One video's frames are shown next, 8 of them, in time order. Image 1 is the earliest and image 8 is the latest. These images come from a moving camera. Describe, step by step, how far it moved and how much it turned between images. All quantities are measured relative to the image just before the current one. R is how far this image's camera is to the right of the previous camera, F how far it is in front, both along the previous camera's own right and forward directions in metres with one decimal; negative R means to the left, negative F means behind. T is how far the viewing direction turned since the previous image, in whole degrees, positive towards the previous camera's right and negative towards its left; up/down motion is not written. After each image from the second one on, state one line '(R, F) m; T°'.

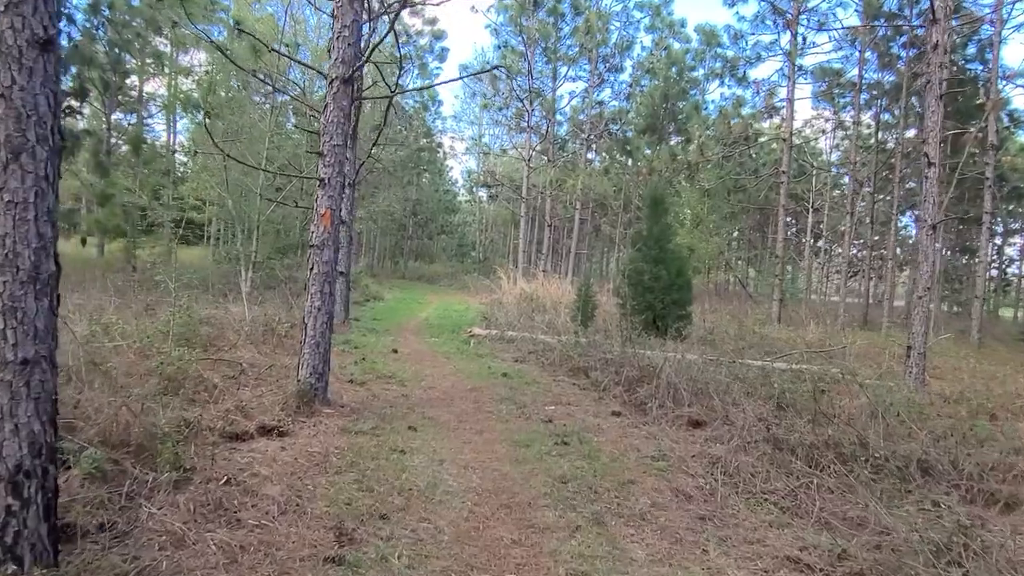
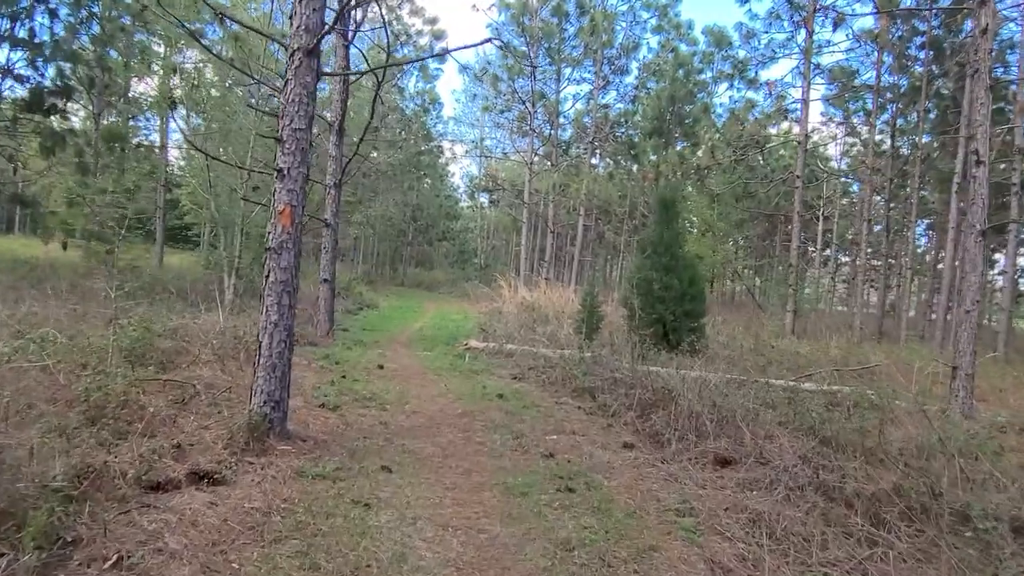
(0.0, +0.8) m; 0°
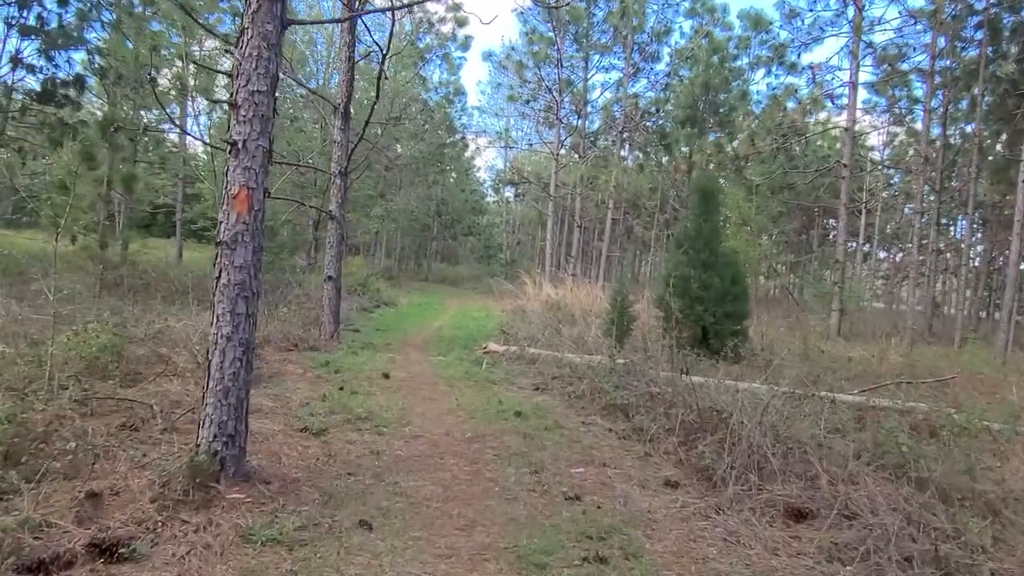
(+0.1, +0.9) m; -2°
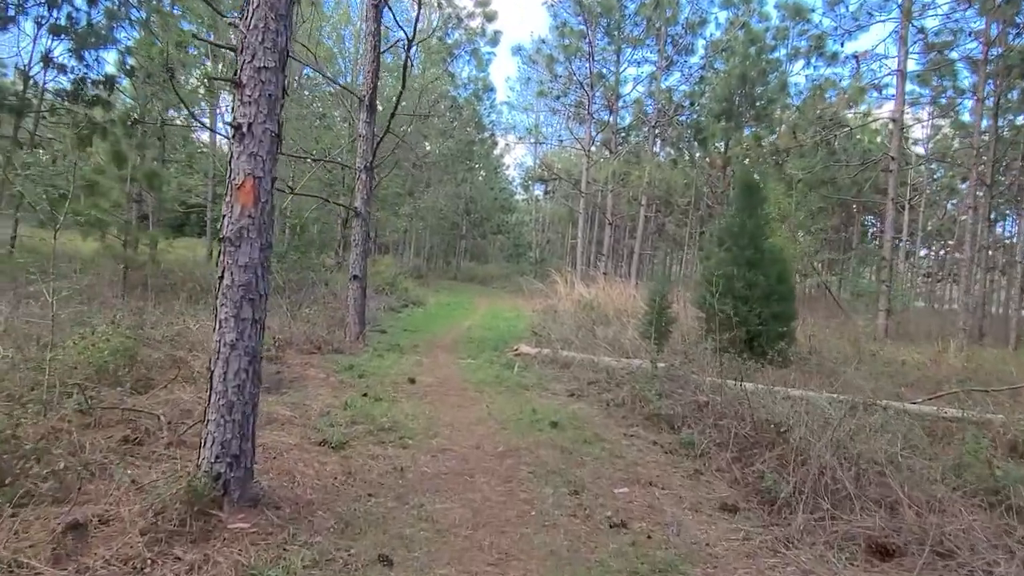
(0.0, +0.4) m; -2°
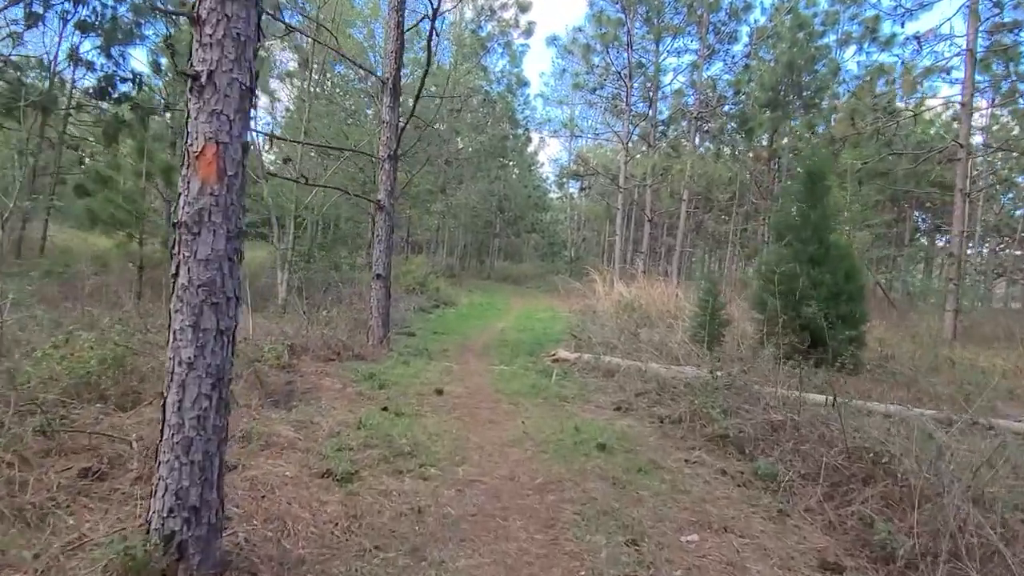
(0.0, +0.7) m; -3°
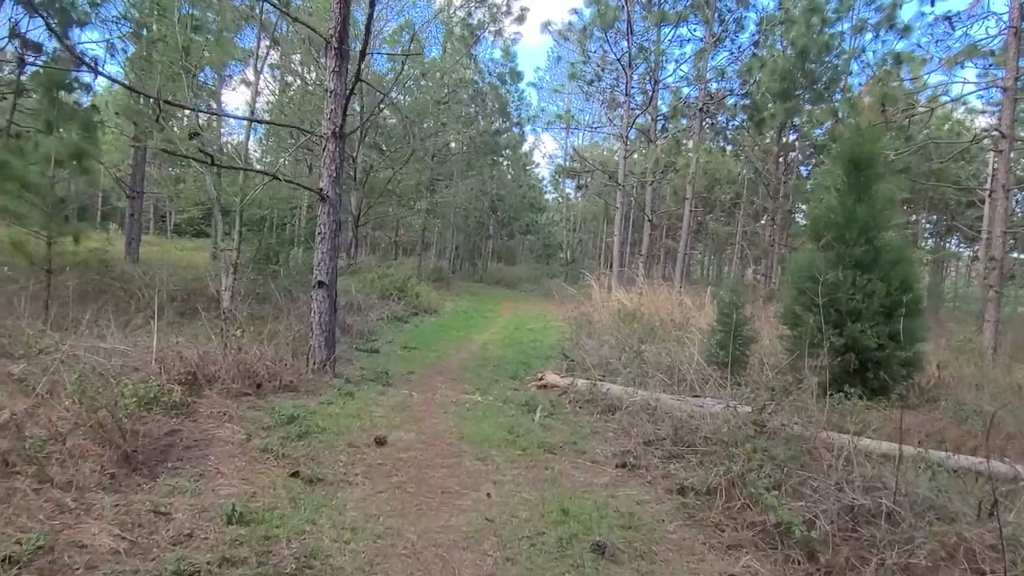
(+0.2, +1.4) m; 0°
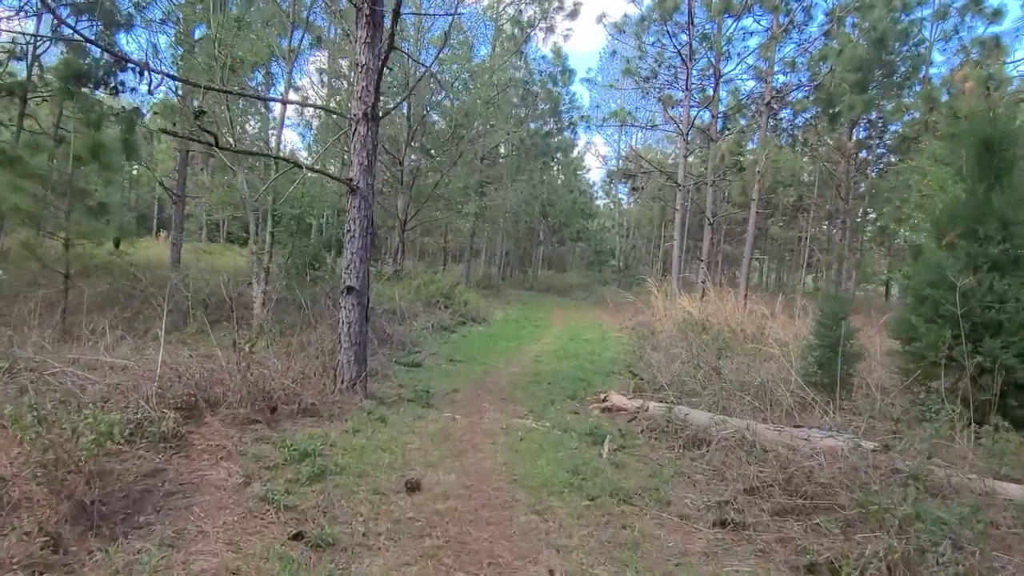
(-0.1, +0.9) m; -4°
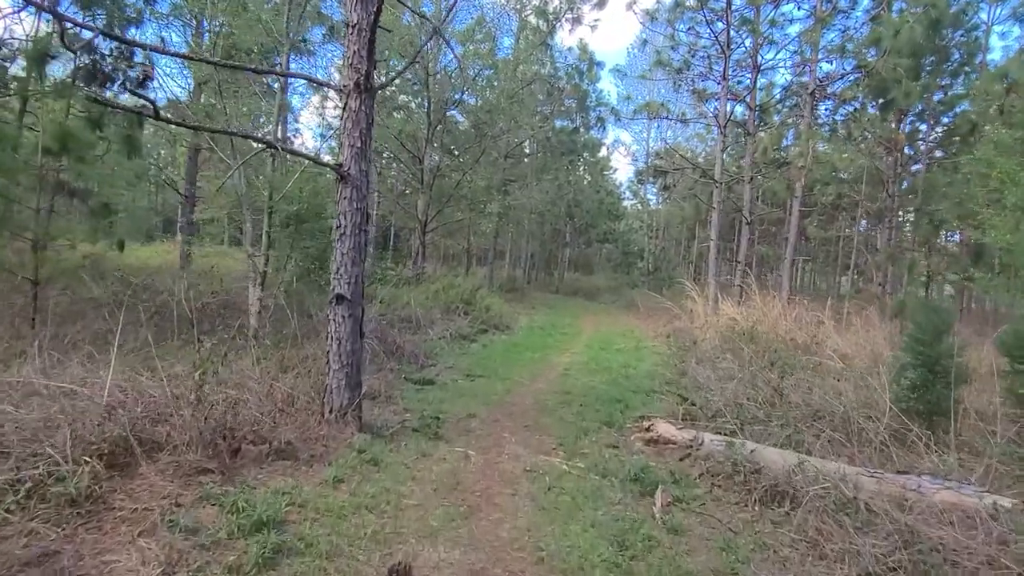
(0.0, +0.9) m; -2°
